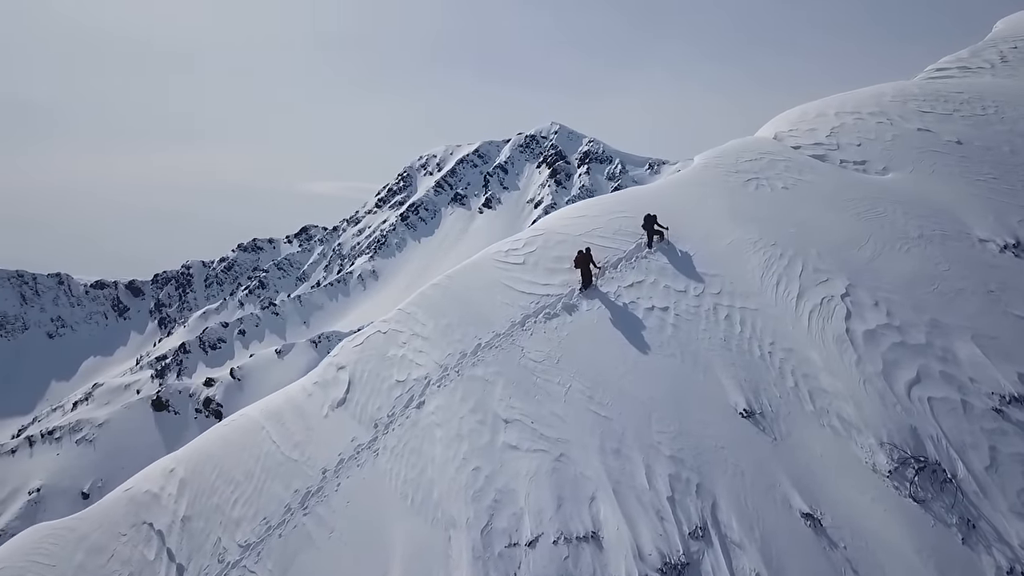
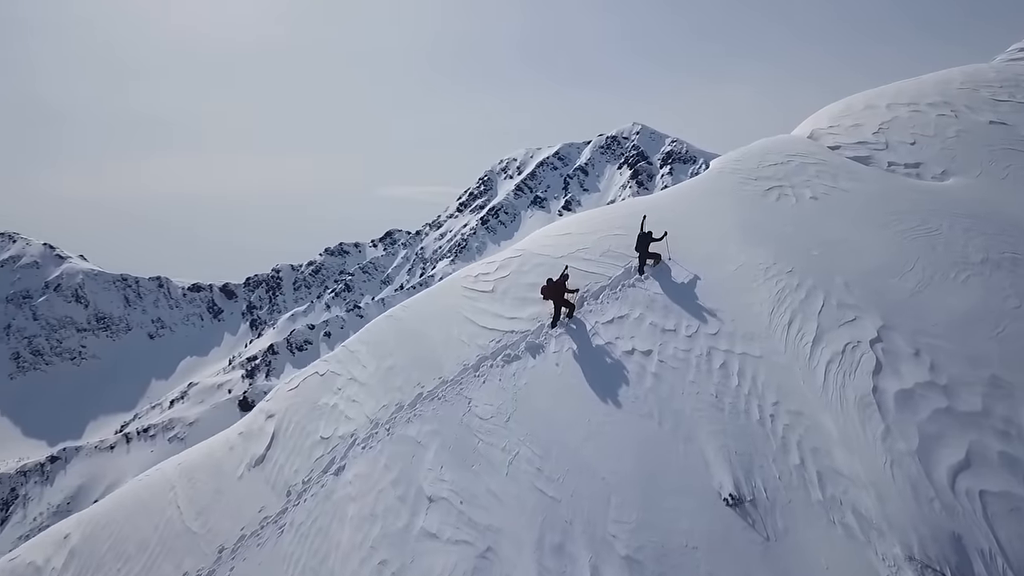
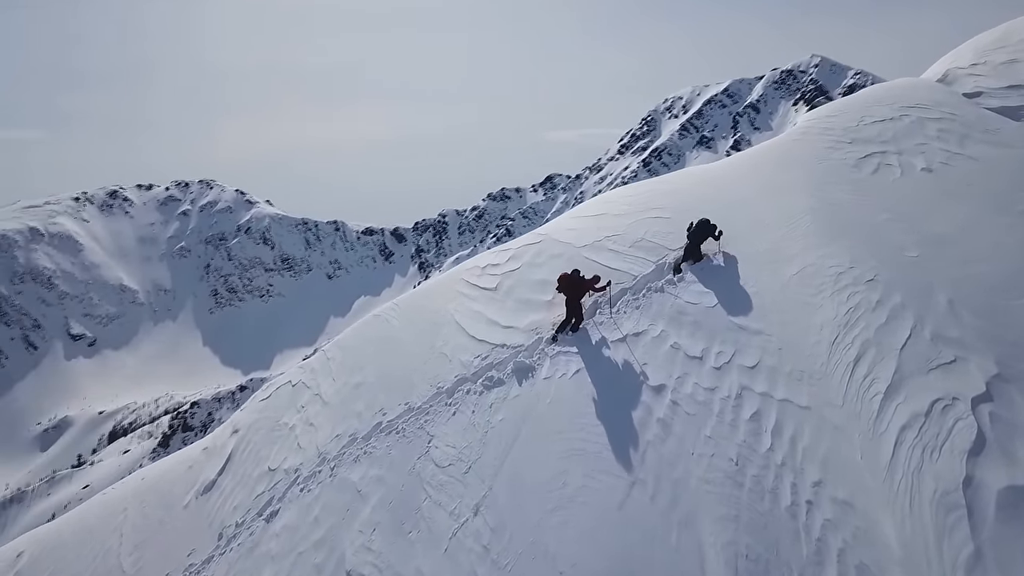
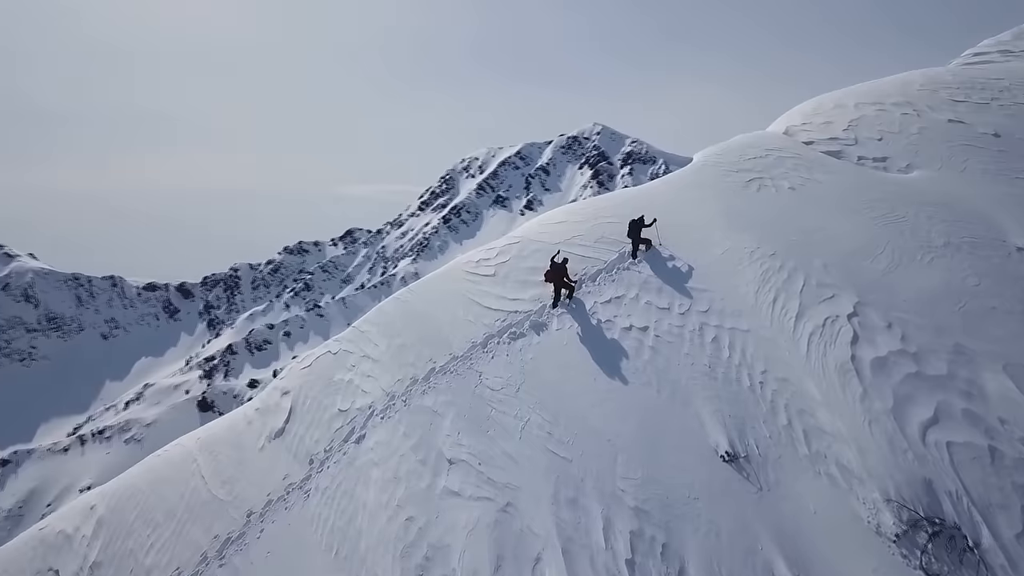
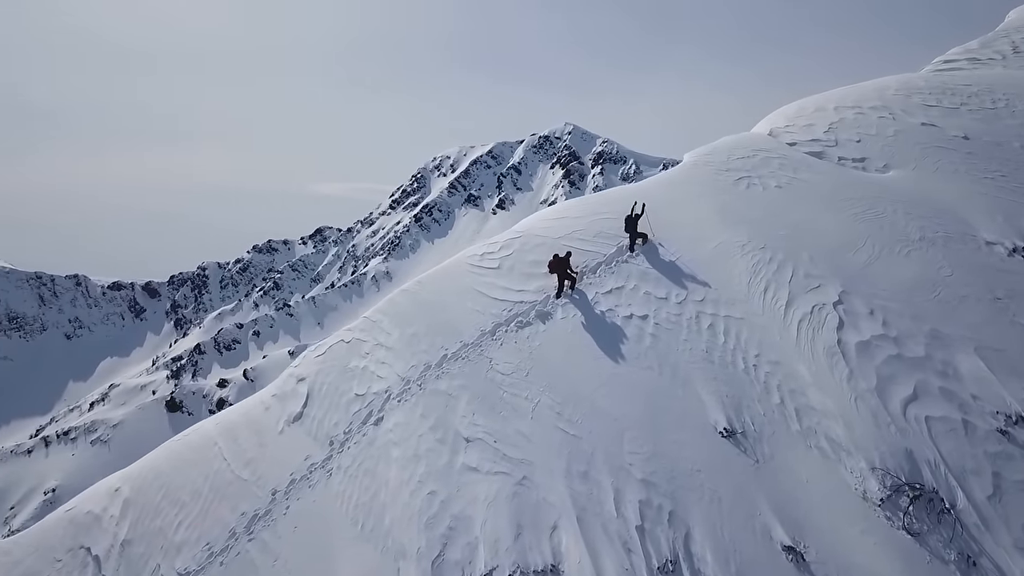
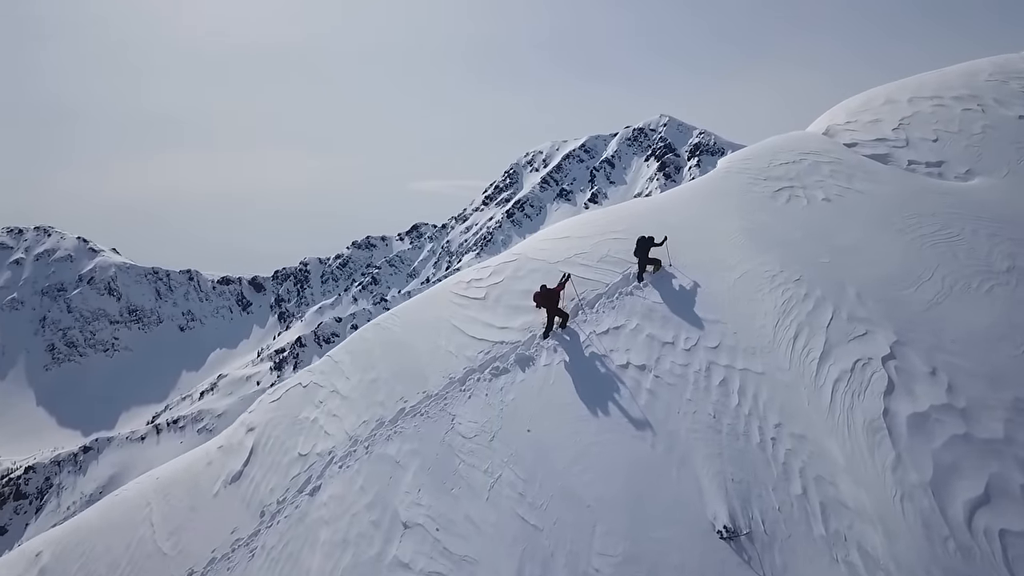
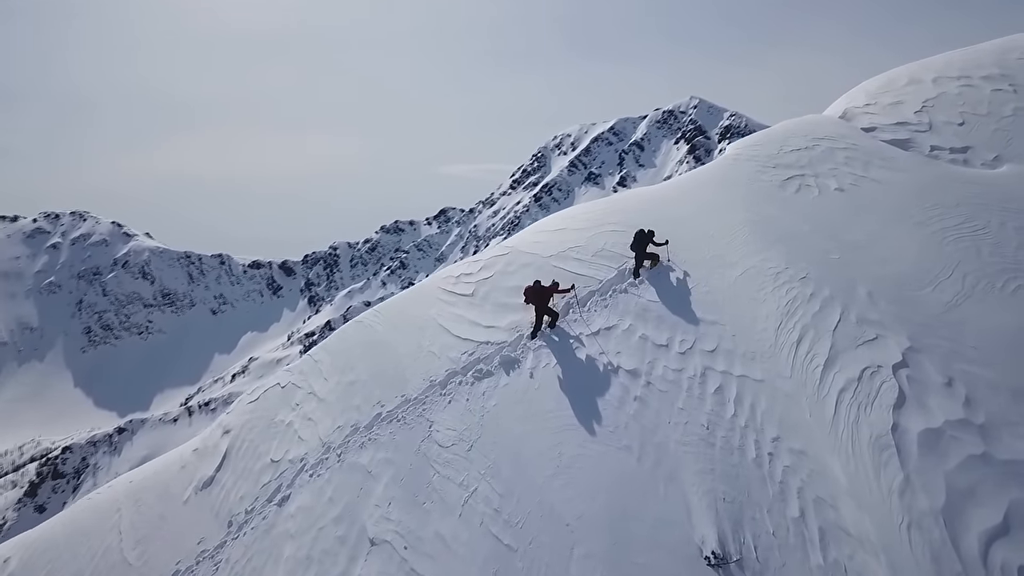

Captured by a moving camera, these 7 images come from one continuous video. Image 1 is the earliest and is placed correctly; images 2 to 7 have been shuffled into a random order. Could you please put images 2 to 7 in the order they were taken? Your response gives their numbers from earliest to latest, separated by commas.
5, 4, 2, 6, 7, 3
